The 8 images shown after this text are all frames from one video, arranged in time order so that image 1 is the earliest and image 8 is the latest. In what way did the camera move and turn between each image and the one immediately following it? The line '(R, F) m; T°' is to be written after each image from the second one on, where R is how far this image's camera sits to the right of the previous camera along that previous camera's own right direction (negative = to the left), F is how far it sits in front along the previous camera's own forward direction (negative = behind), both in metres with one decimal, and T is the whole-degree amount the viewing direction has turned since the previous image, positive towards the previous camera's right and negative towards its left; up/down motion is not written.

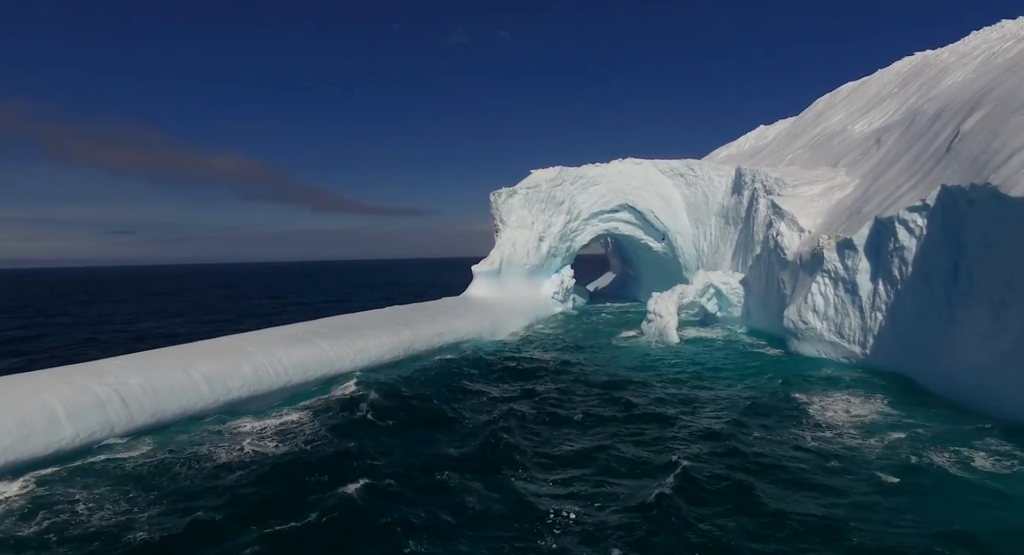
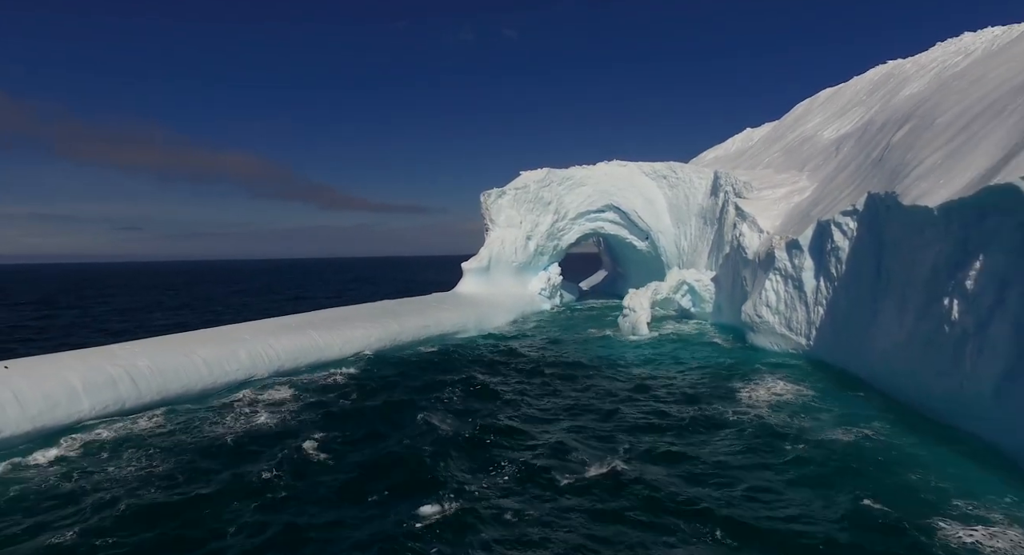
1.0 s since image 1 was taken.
(+0.8, -1.2) m; 0°
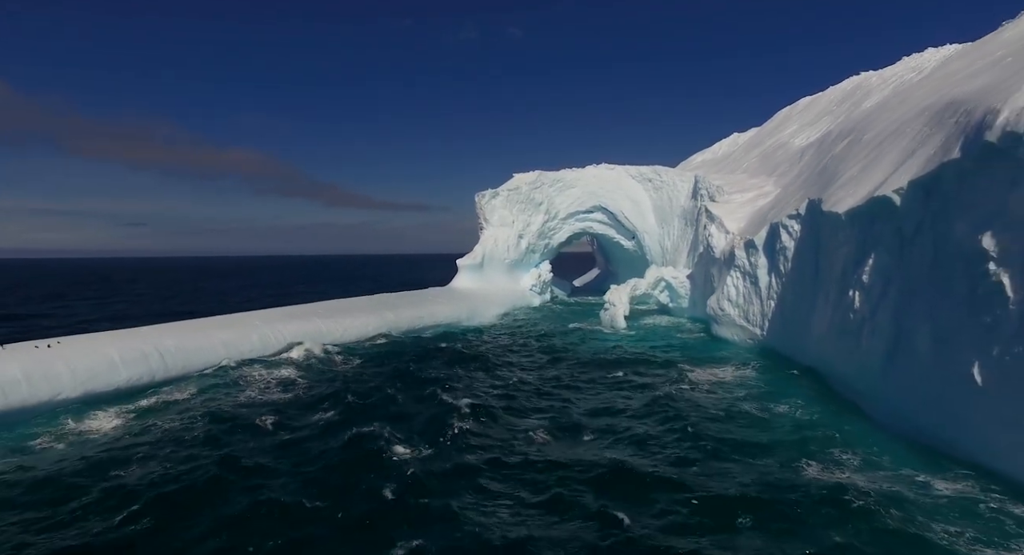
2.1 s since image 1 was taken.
(+0.5, -1.6) m; 0°
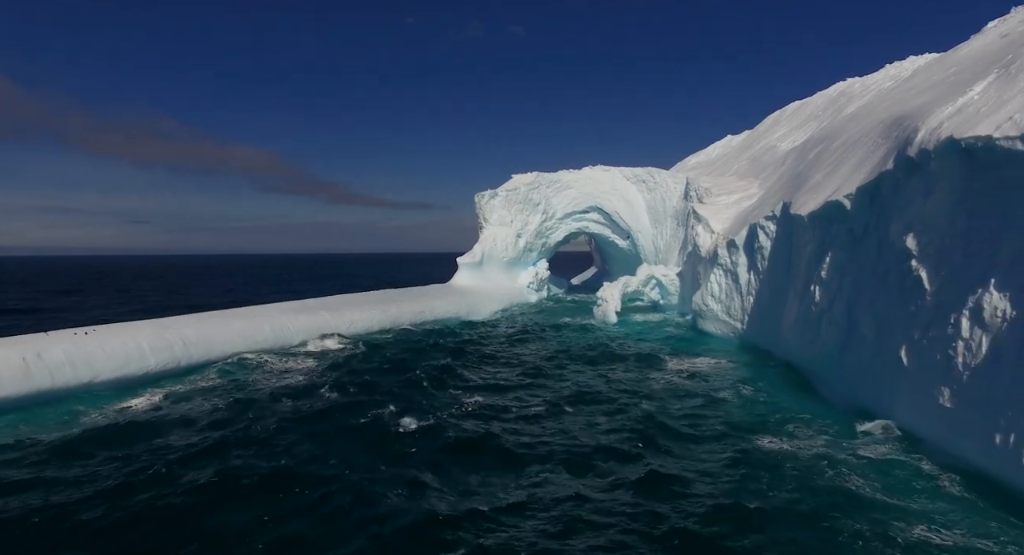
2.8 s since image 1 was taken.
(+0.2, -1.1) m; 0°
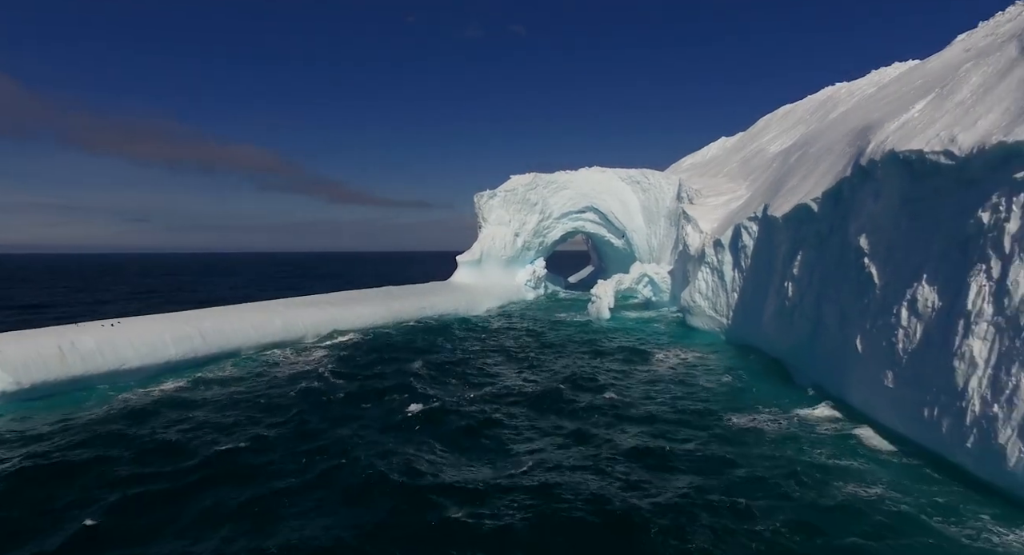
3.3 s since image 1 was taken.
(+0.1, -0.9) m; 0°
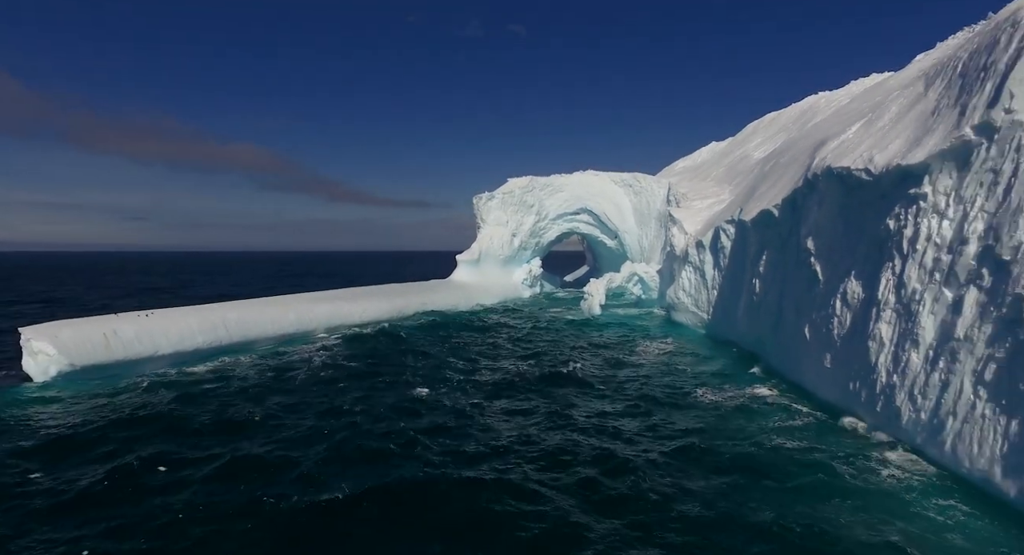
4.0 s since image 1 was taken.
(0.0, -1.4) m; 0°
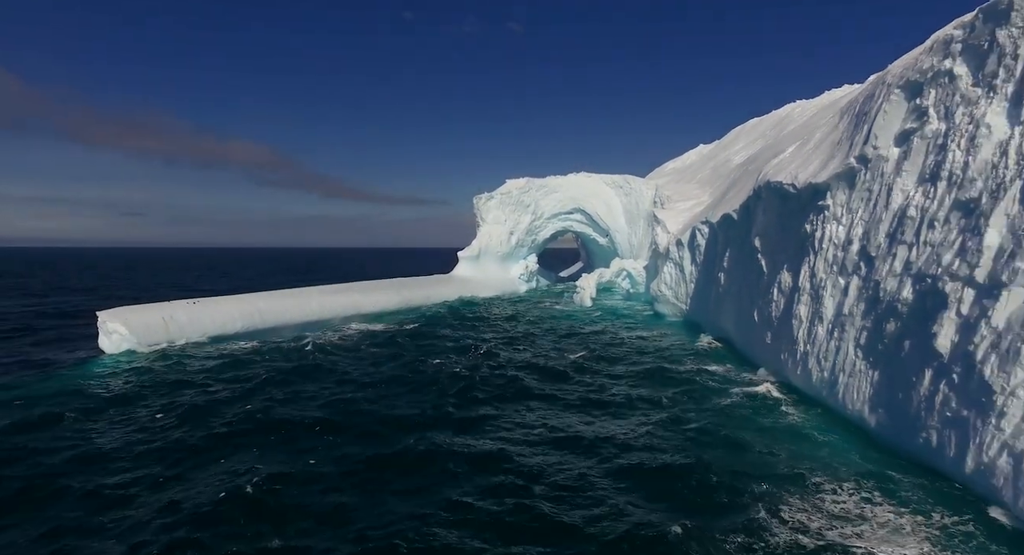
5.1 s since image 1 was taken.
(-0.1, -2.1) m; 0°
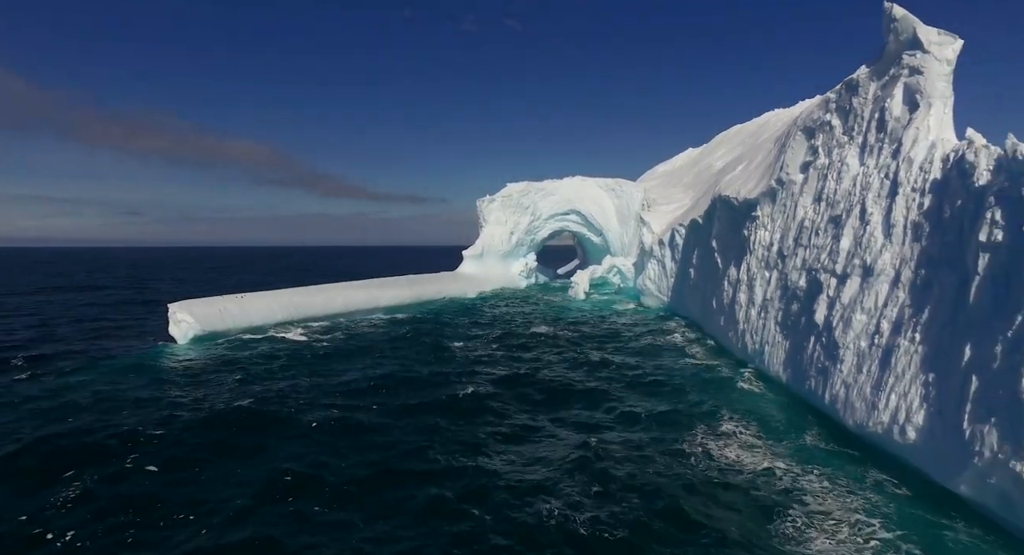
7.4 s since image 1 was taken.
(-0.1, -2.6) m; 0°
